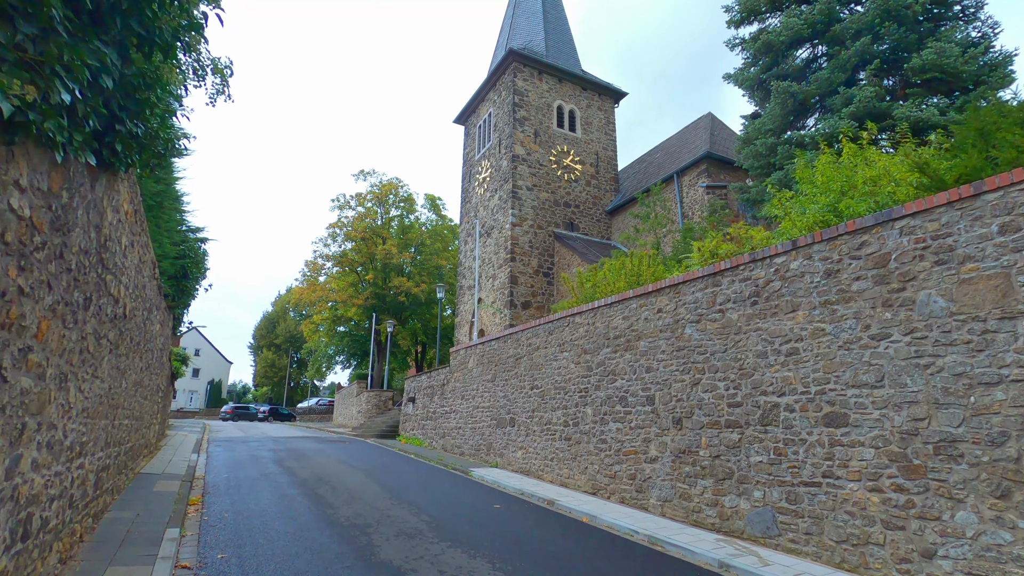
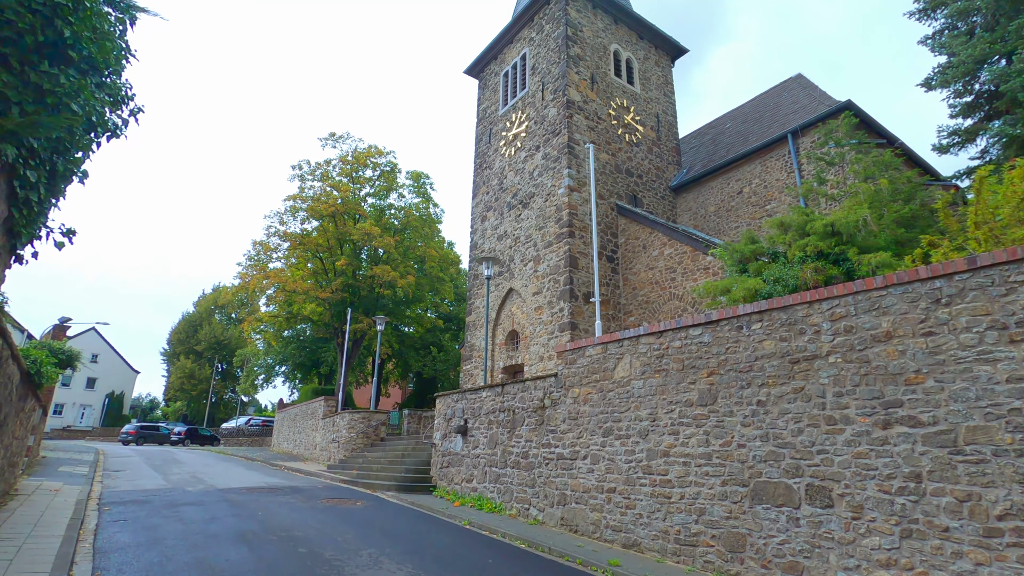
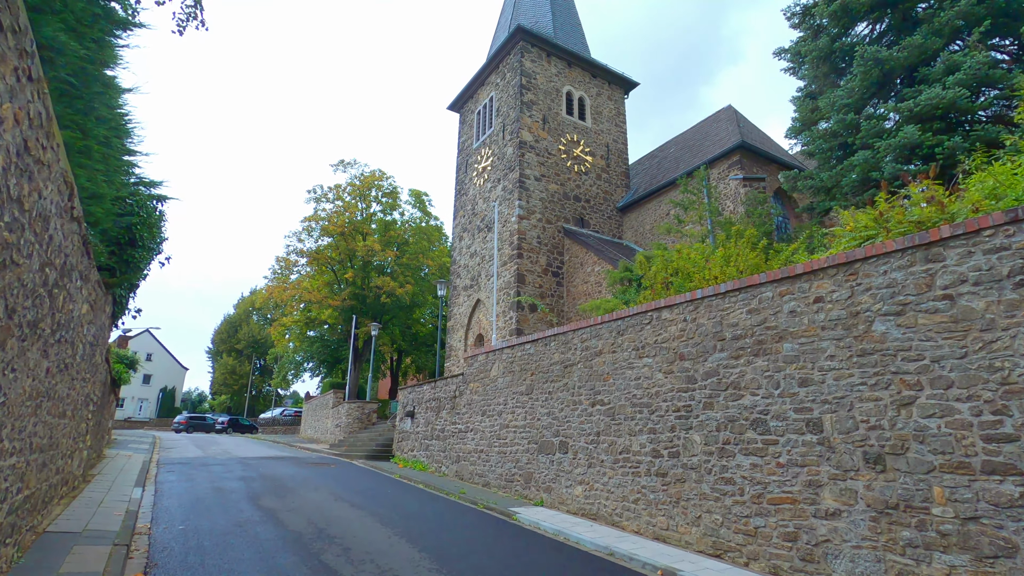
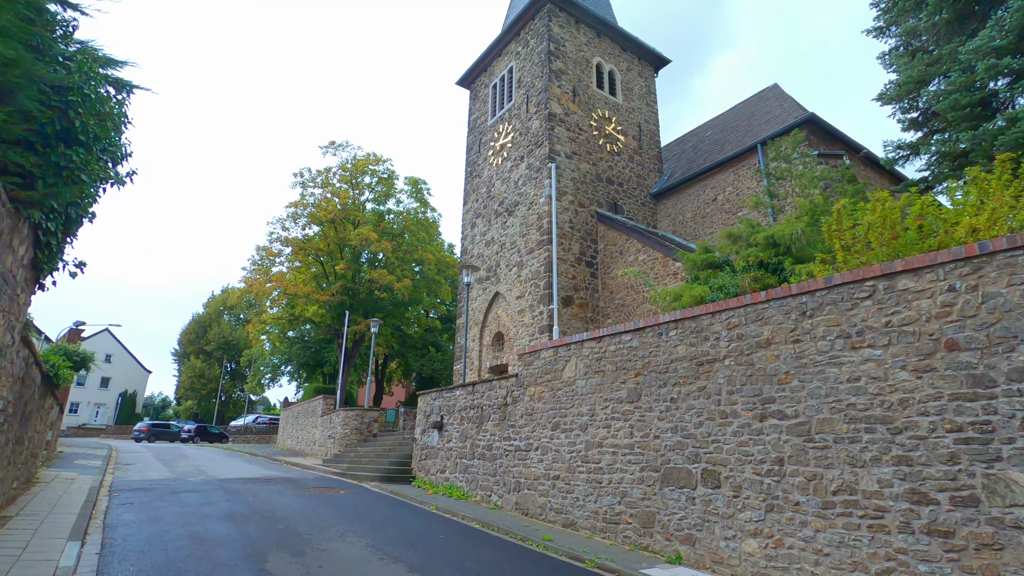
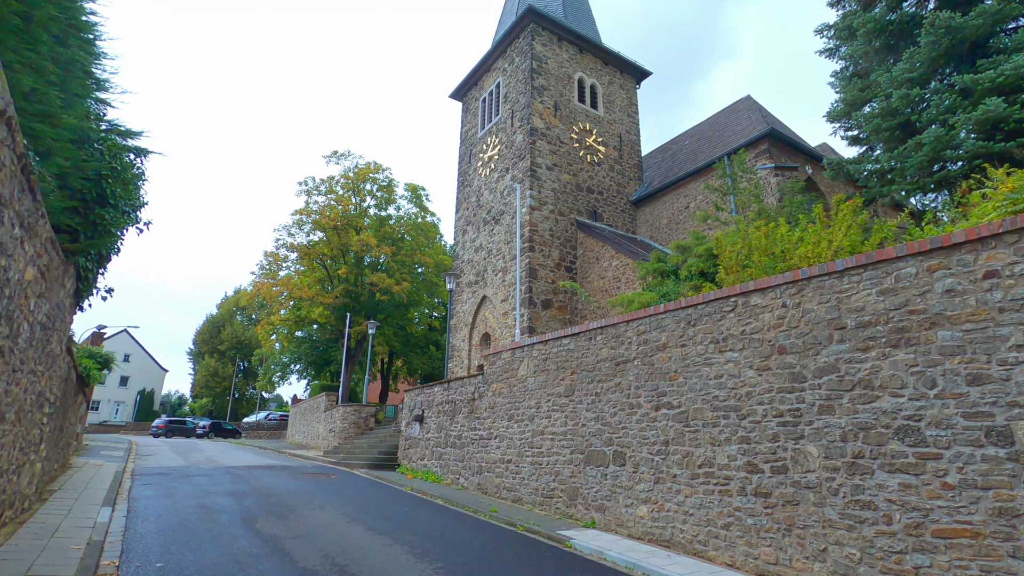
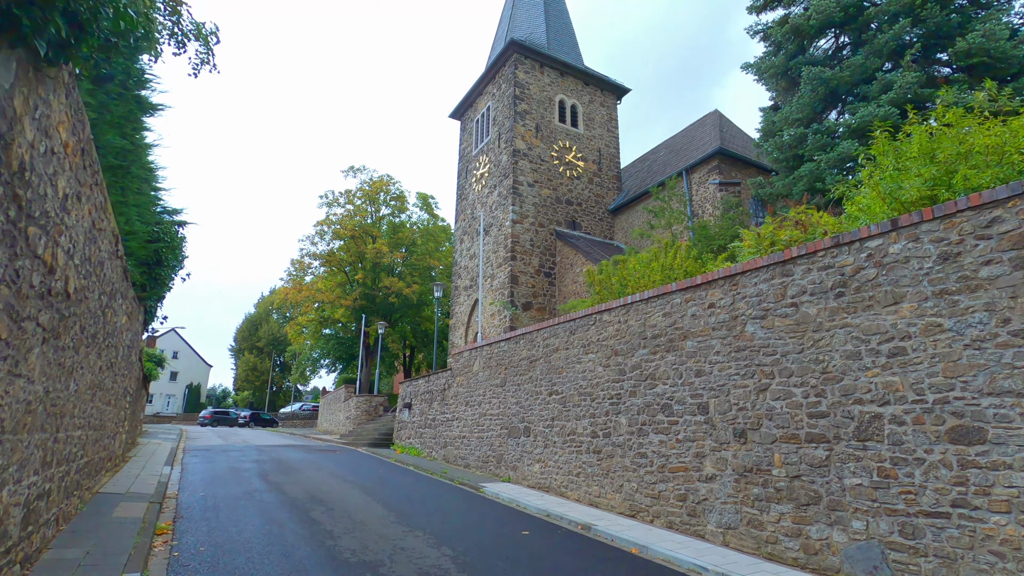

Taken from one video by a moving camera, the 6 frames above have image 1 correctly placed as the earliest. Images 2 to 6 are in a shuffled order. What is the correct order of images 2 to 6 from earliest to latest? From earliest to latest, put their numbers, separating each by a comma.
6, 3, 5, 4, 2
